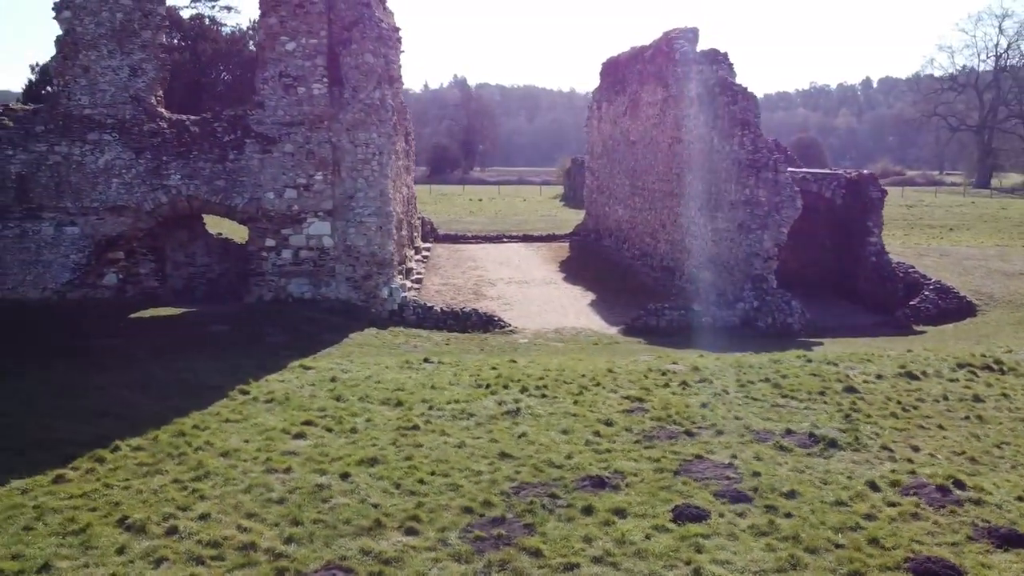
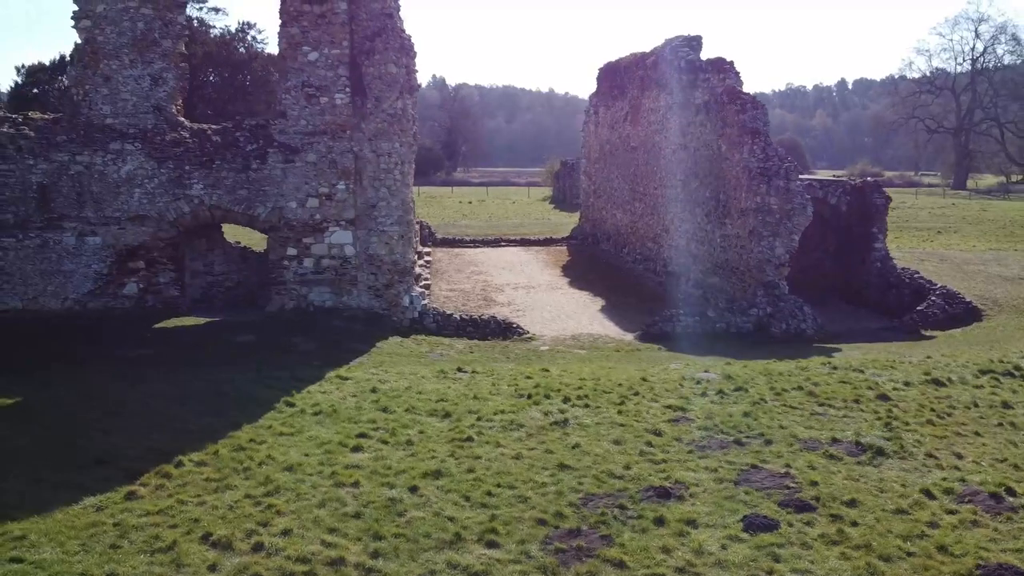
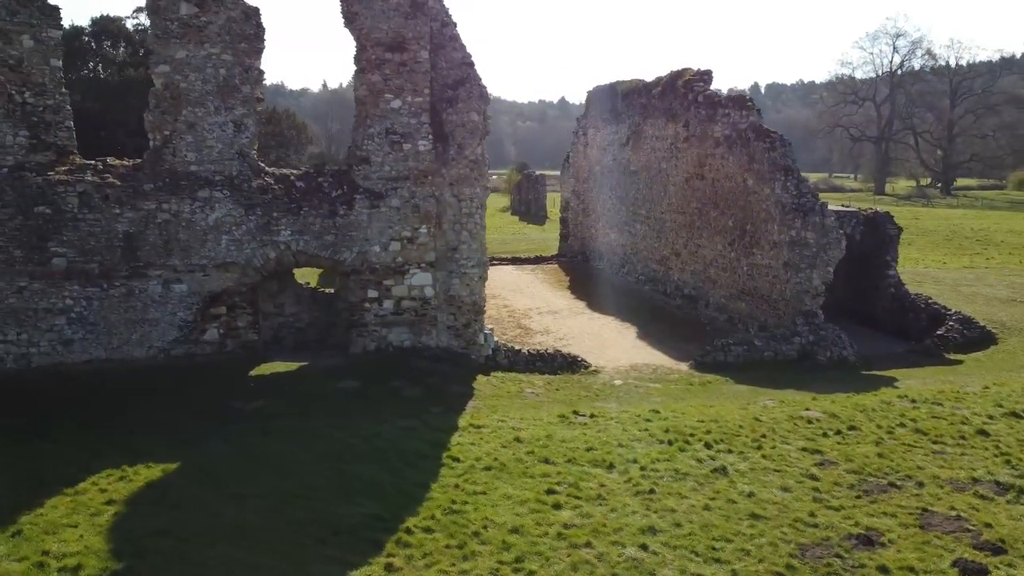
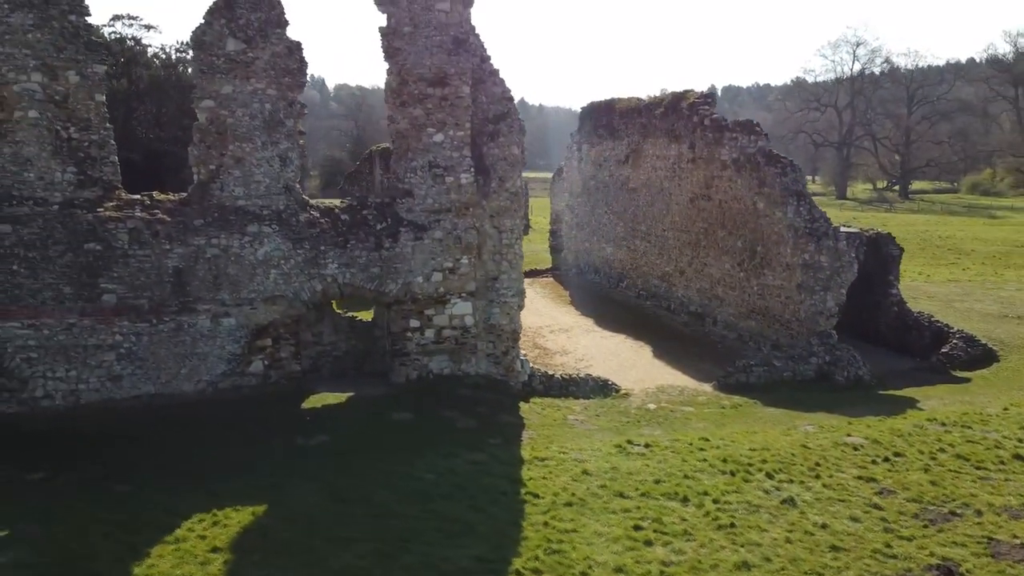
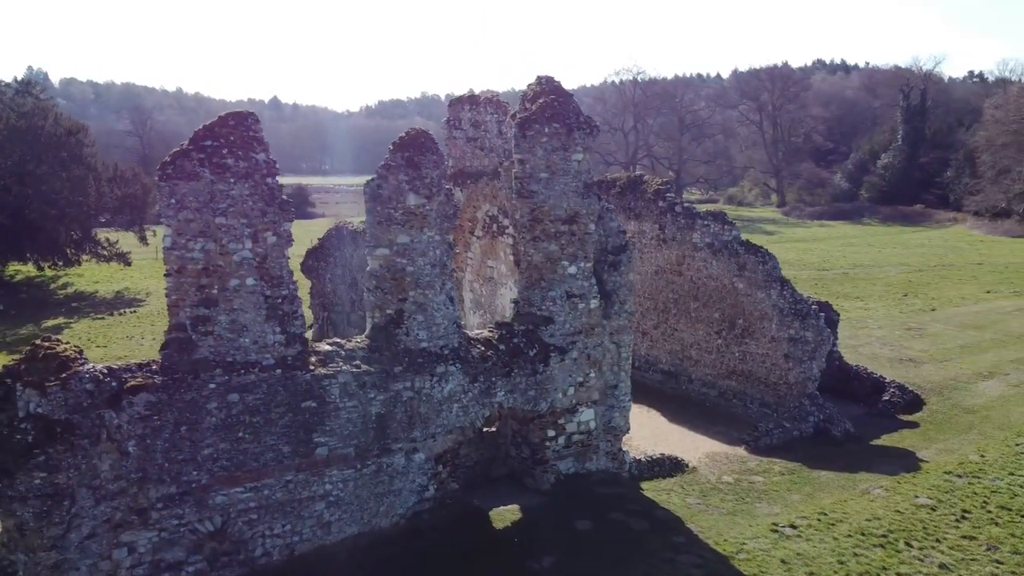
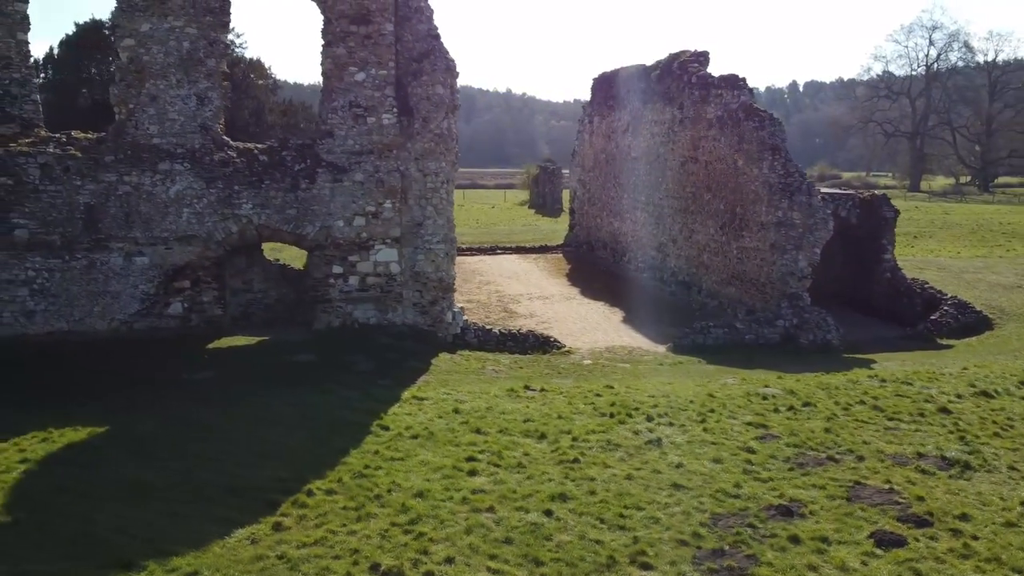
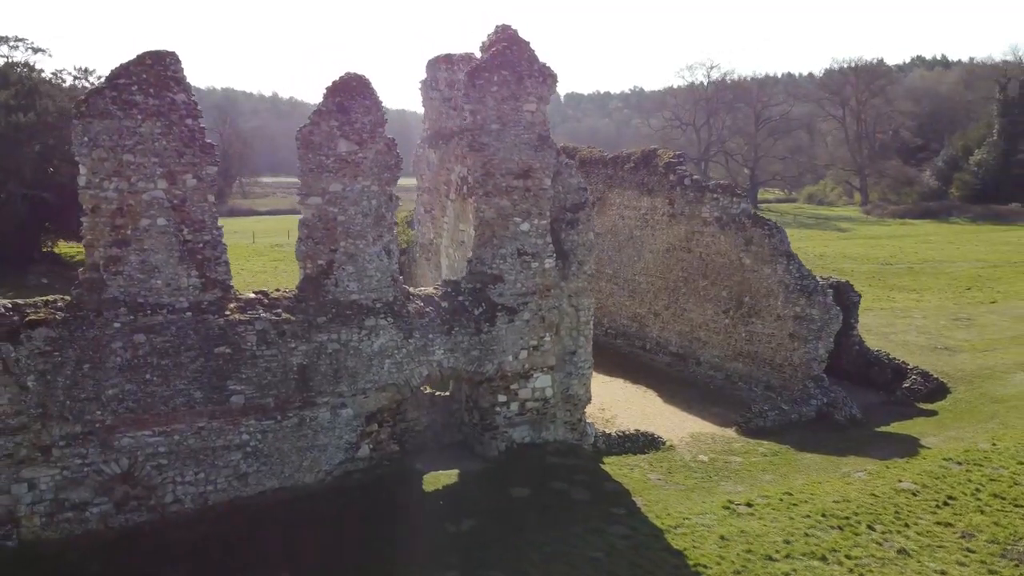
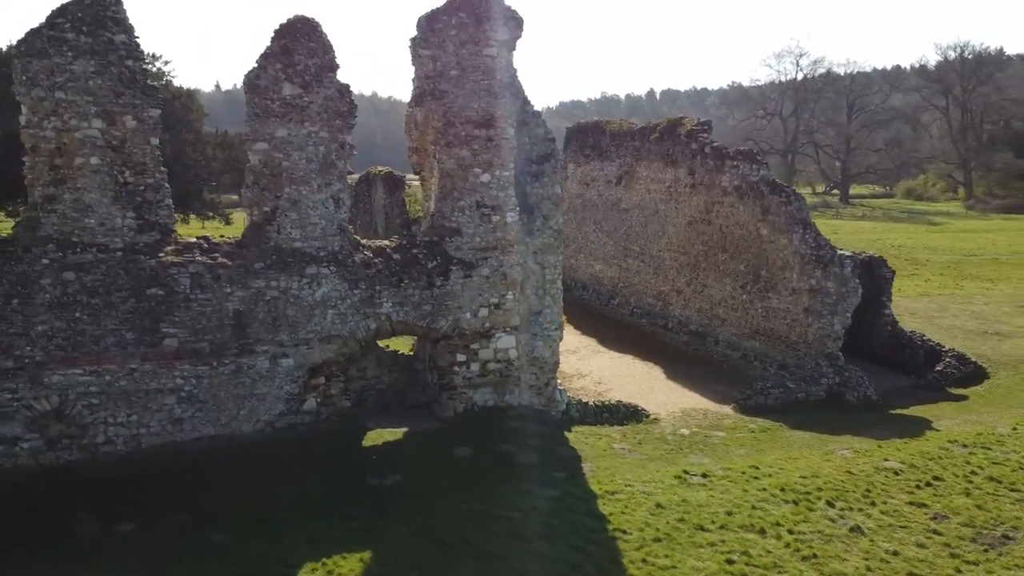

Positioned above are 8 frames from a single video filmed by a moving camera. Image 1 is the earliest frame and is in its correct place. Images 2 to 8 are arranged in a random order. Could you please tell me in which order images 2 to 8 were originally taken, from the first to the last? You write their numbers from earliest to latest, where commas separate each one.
2, 6, 3, 4, 8, 7, 5
